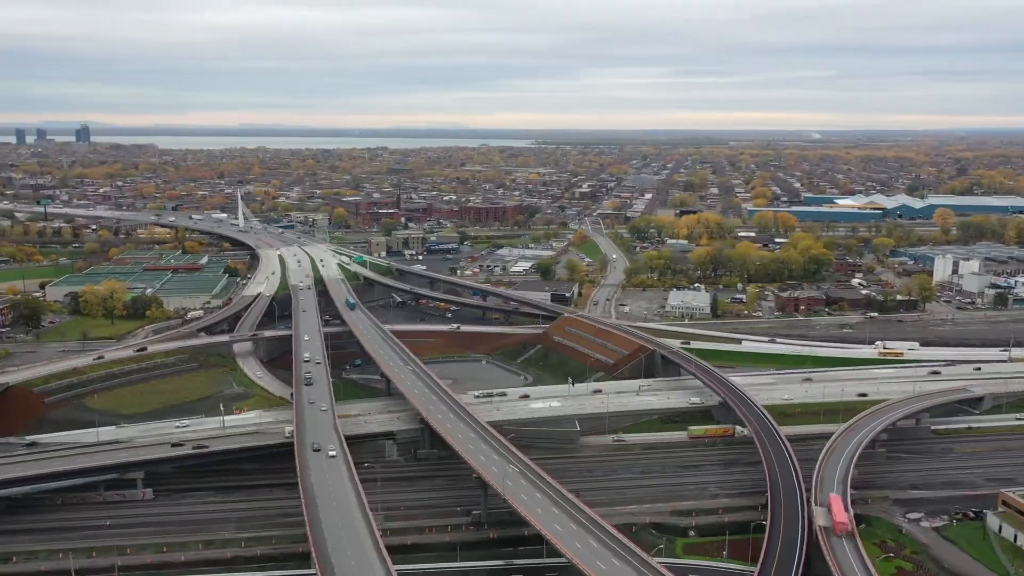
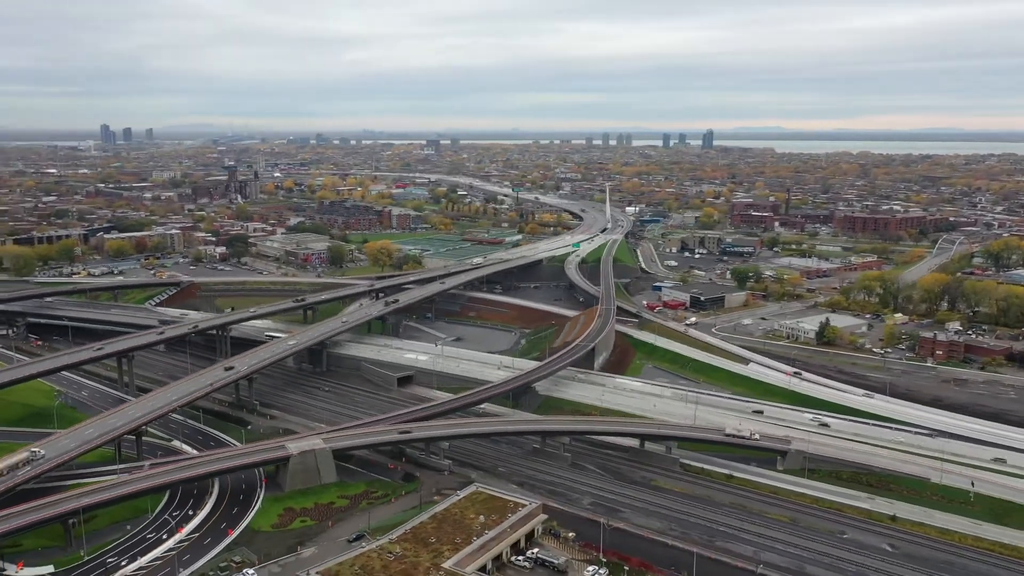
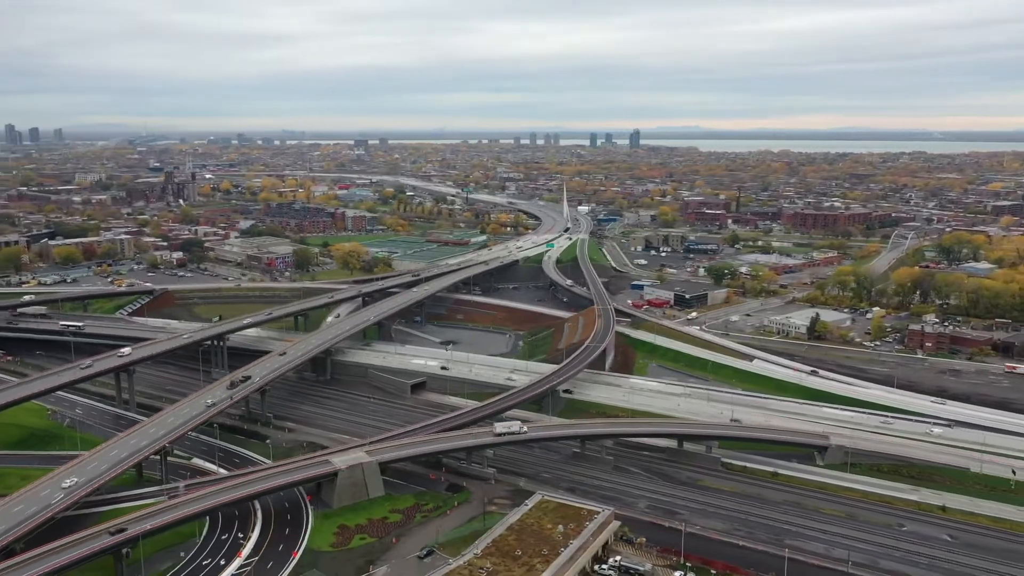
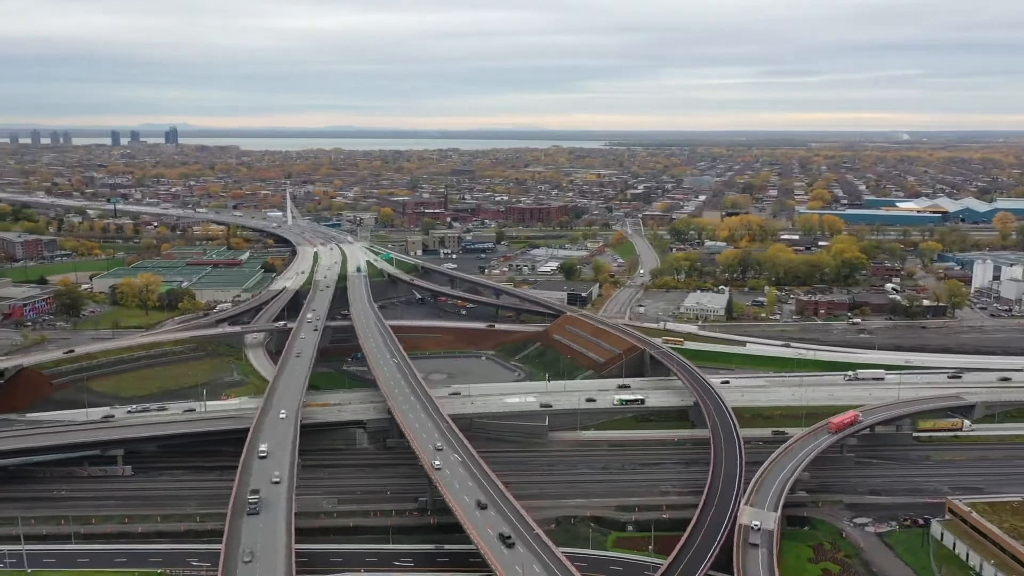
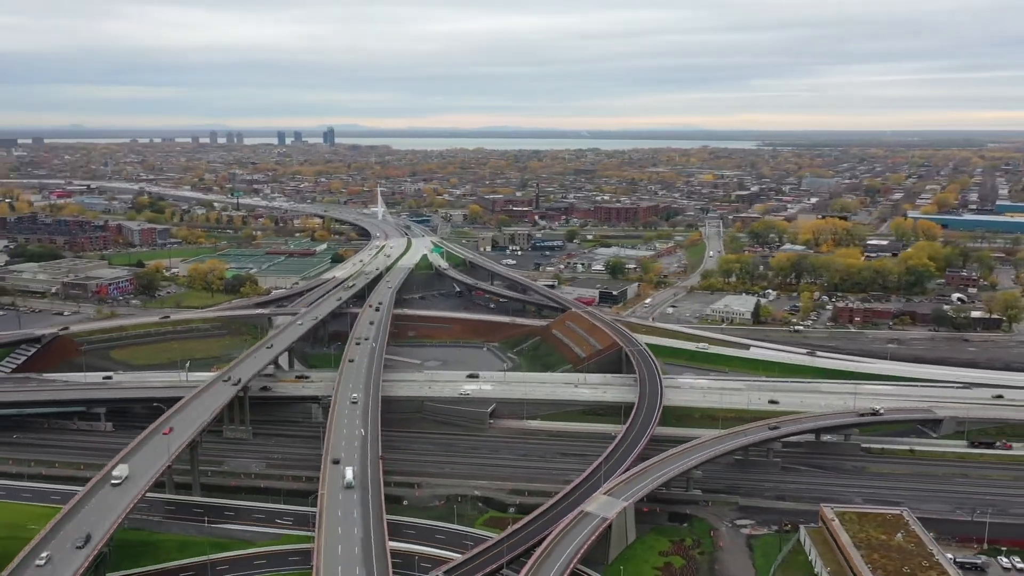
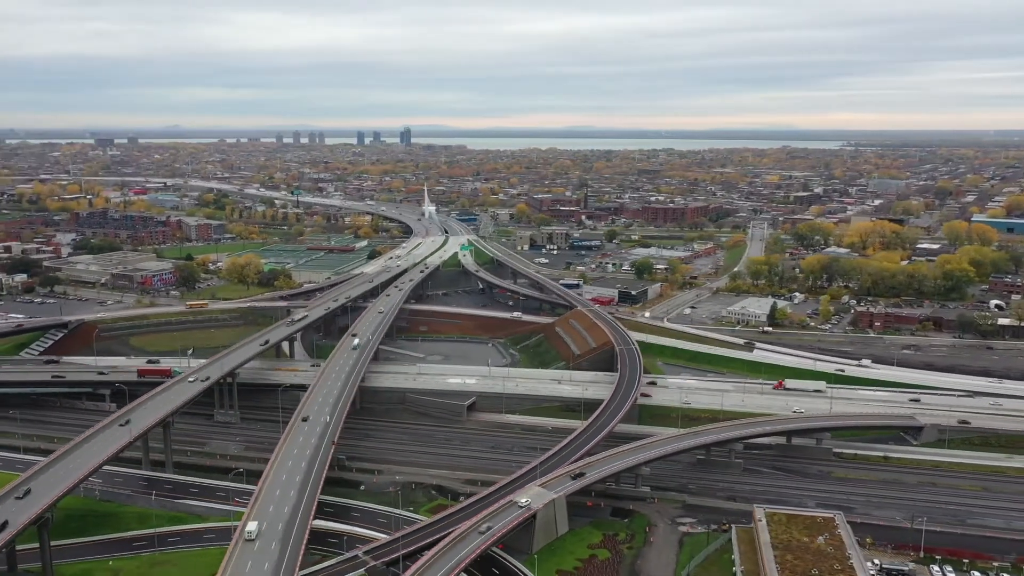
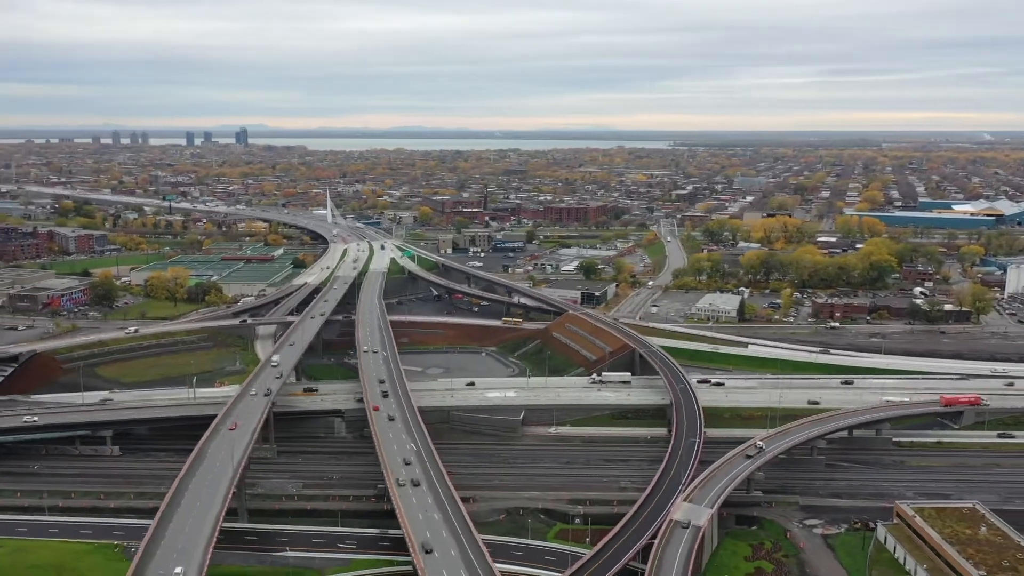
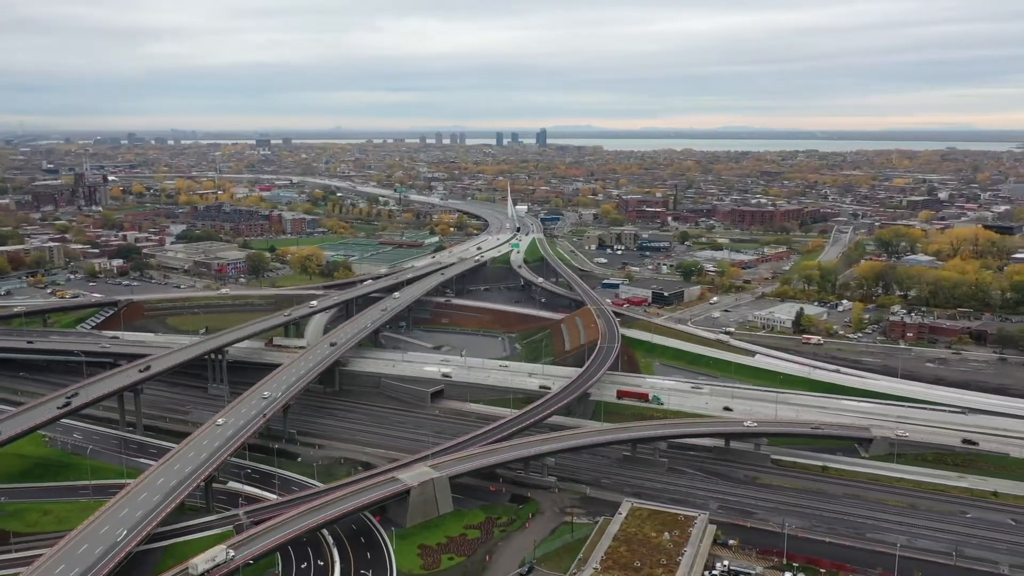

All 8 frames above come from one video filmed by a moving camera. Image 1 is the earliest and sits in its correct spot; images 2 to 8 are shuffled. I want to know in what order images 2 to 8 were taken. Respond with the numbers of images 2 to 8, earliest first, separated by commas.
4, 7, 5, 6, 8, 3, 2
